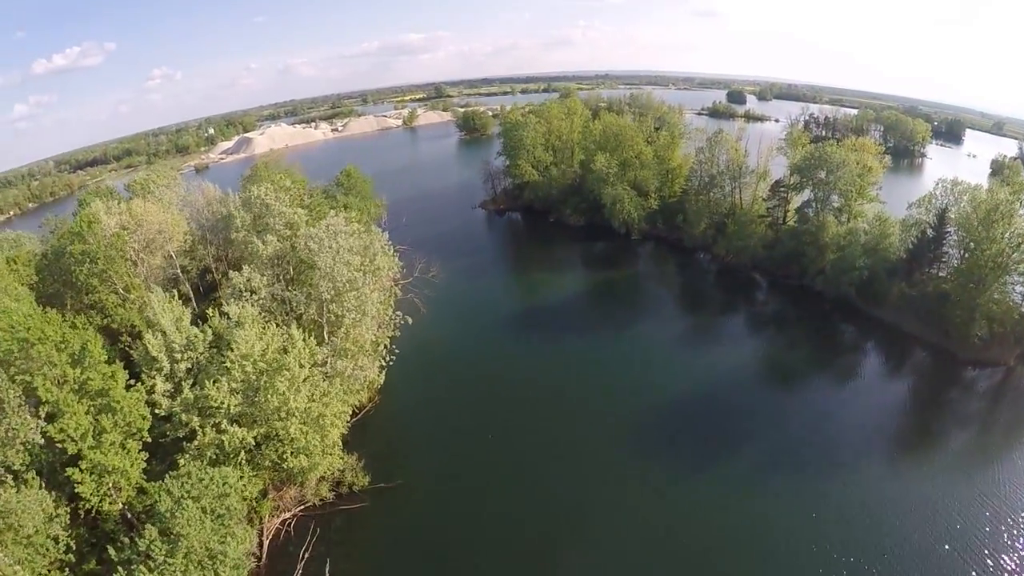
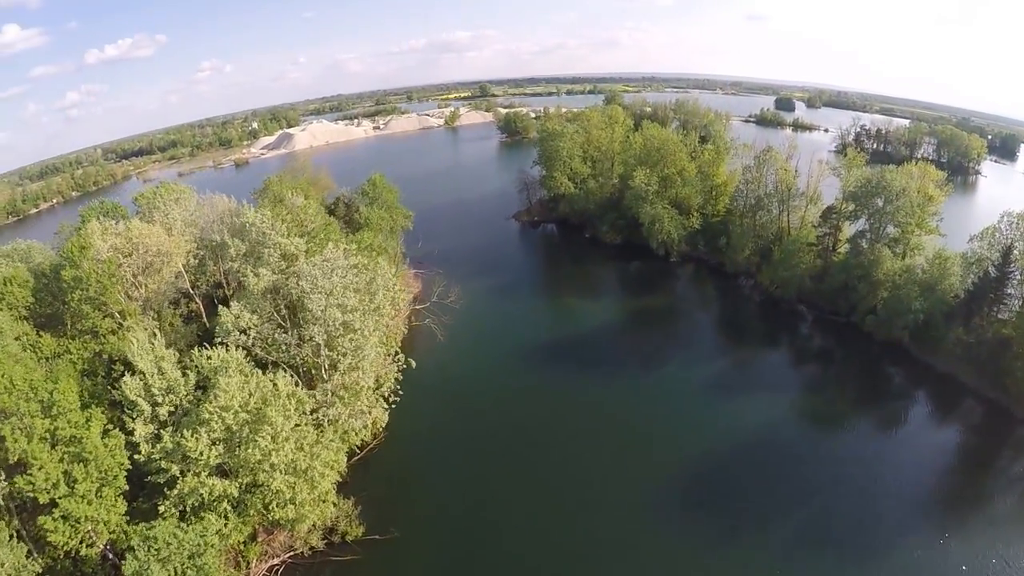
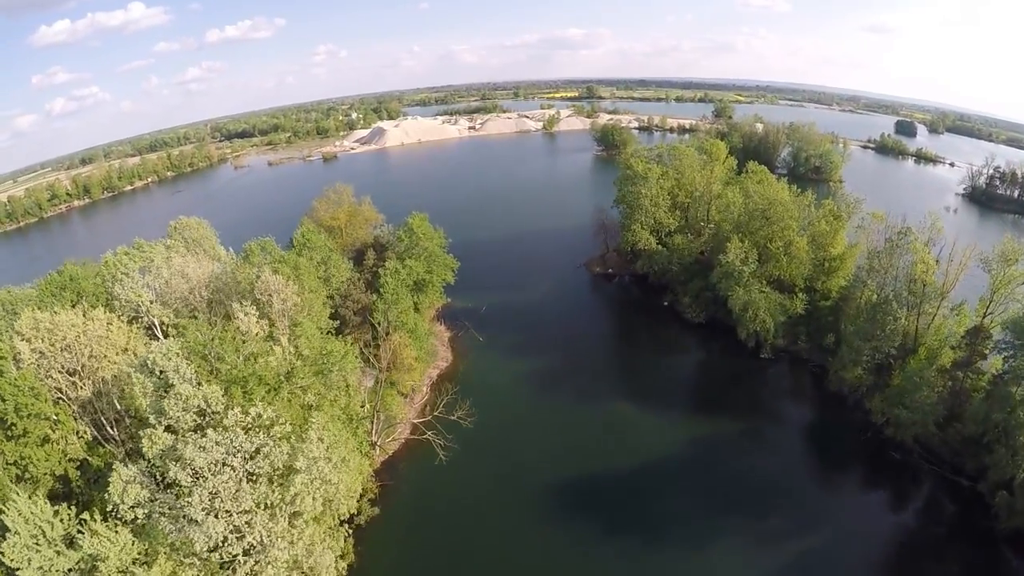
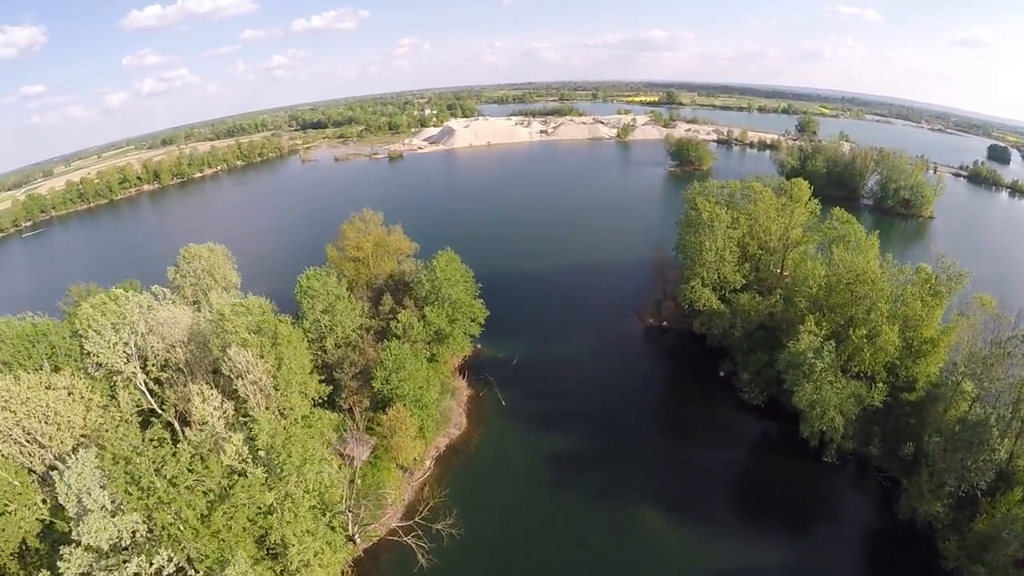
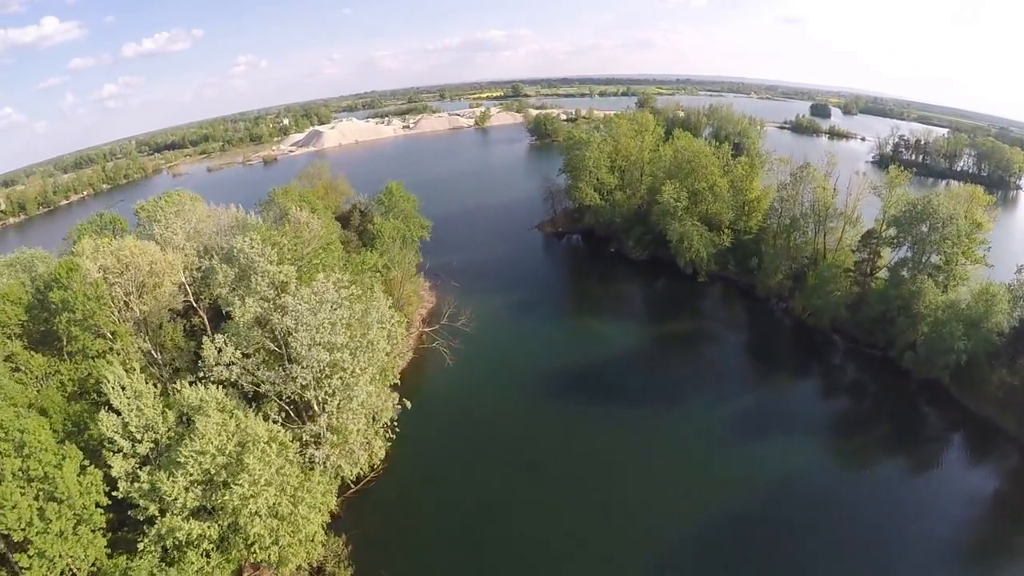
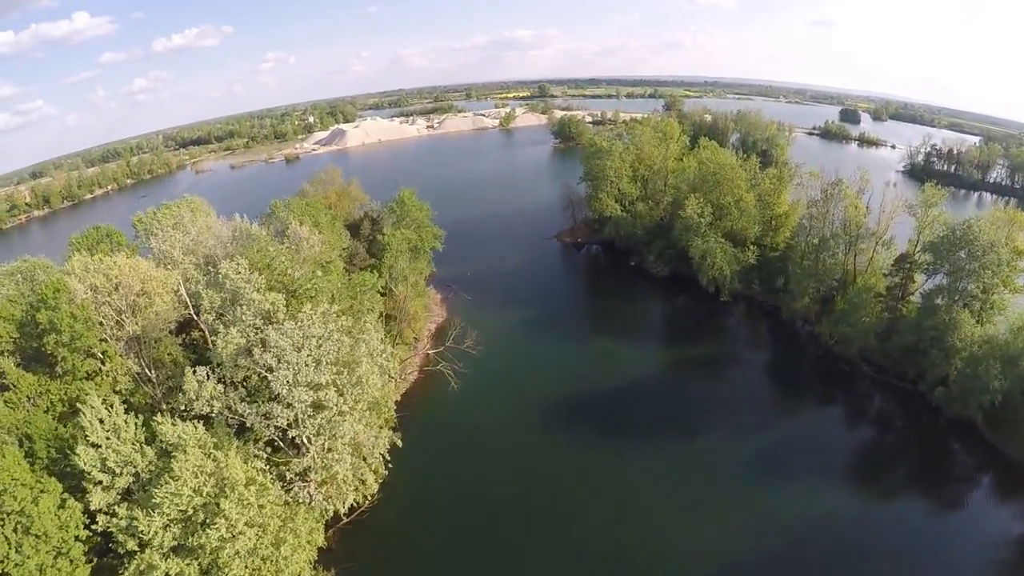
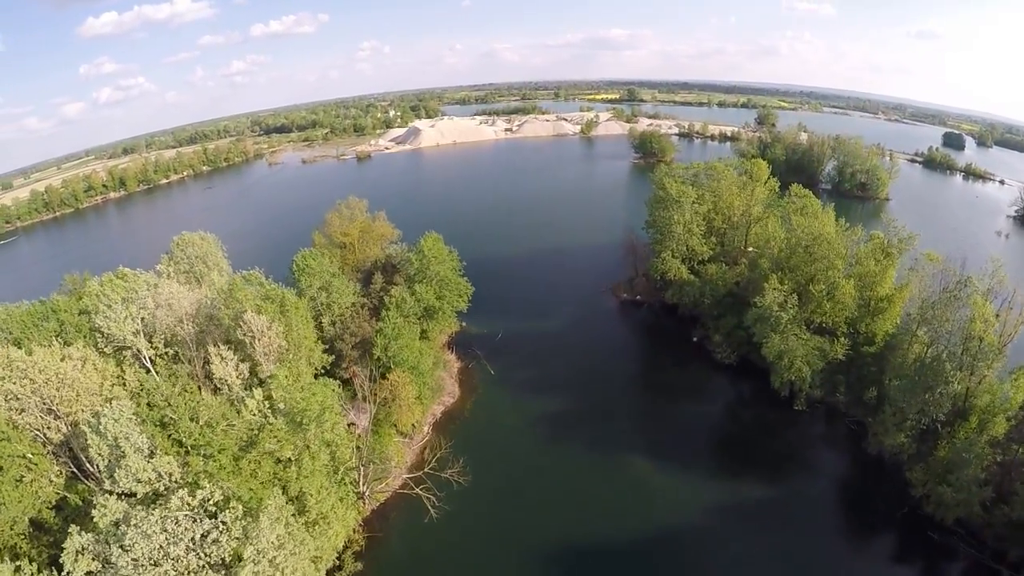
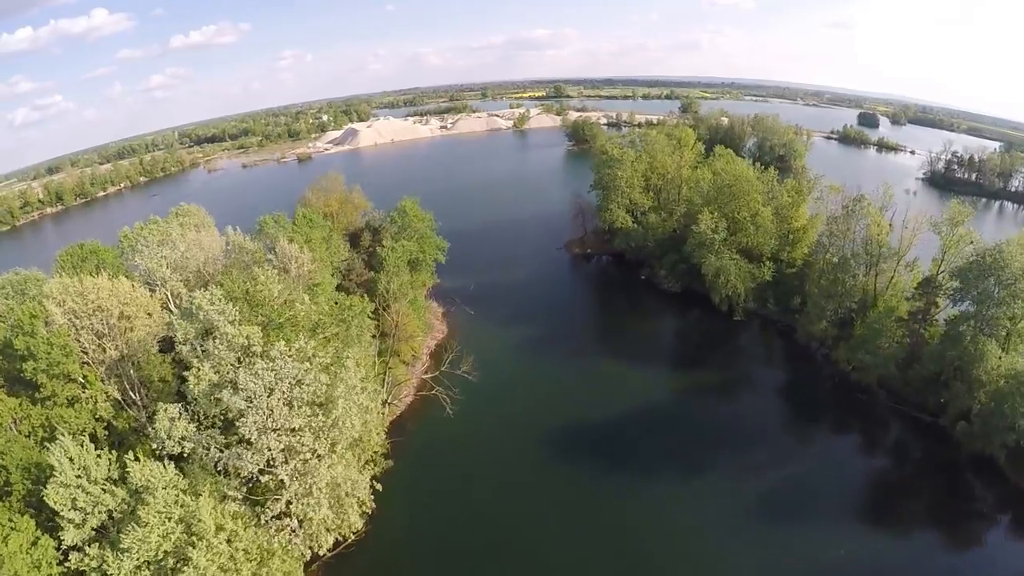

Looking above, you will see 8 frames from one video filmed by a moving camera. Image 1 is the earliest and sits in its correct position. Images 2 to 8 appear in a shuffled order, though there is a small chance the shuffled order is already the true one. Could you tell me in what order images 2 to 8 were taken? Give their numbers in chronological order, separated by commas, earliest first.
2, 5, 6, 8, 3, 7, 4
